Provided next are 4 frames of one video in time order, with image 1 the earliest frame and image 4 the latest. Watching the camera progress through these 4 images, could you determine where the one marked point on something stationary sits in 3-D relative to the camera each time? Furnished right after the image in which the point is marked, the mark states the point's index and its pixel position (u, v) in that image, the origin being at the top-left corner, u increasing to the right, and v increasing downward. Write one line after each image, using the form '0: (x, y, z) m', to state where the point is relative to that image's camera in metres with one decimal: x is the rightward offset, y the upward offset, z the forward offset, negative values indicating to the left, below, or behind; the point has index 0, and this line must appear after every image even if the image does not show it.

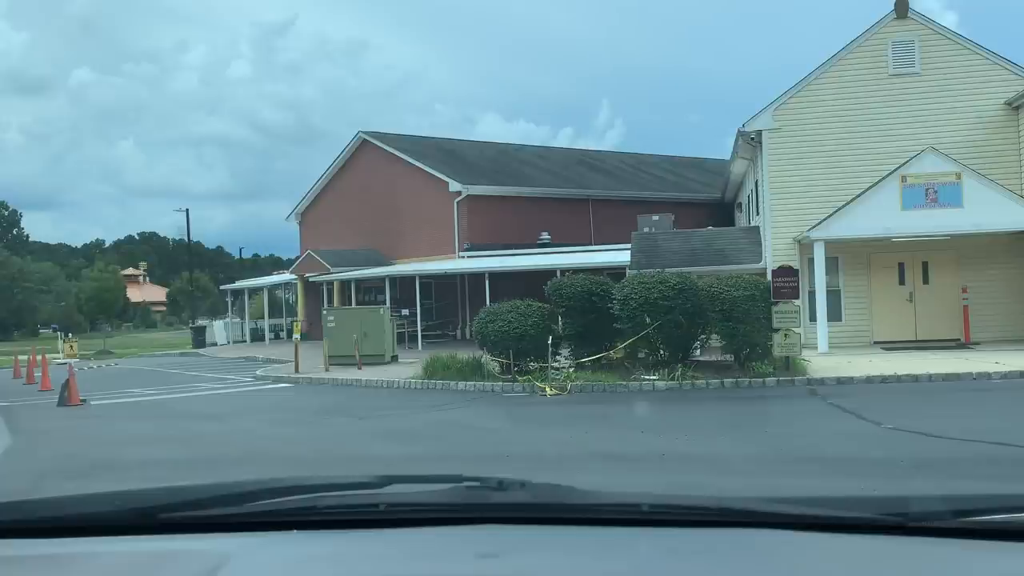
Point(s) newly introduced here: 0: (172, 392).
0: (-6.6, -2.0, +16.3) m
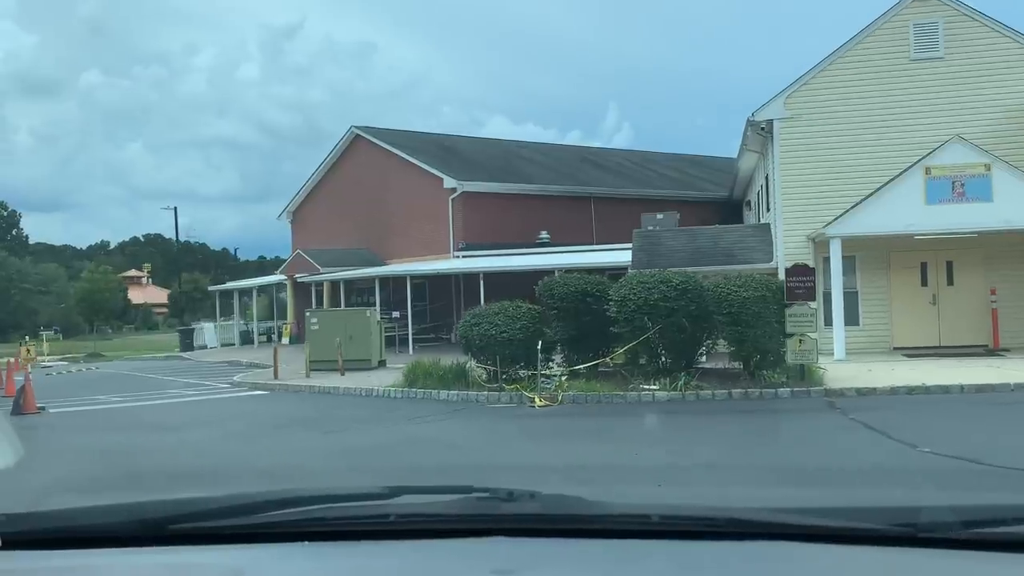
0: (-6.7, -2.0, +15.3) m
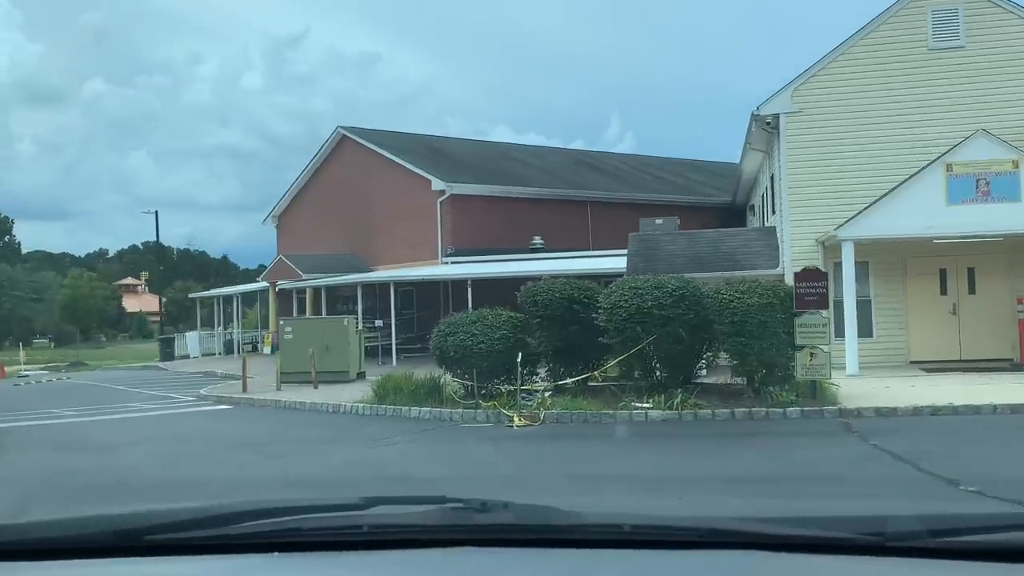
0: (-7.0, -2.1, +14.3) m
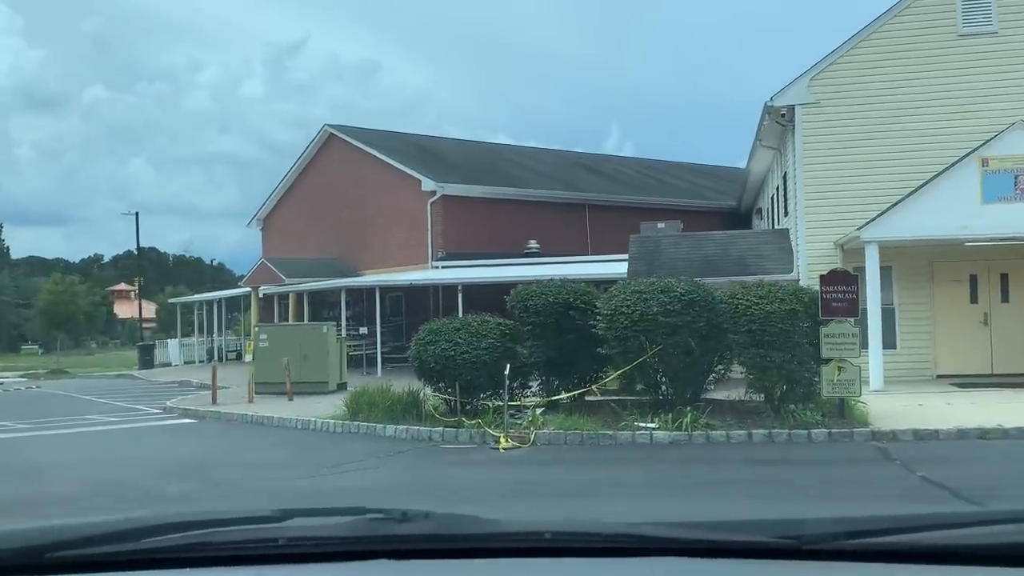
0: (-7.1, -2.2, +13.2) m
